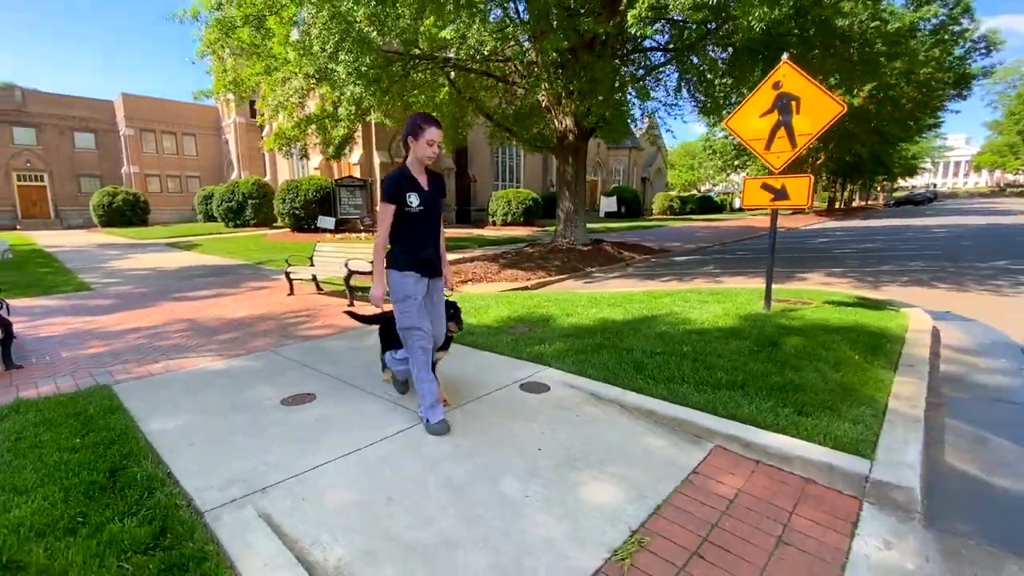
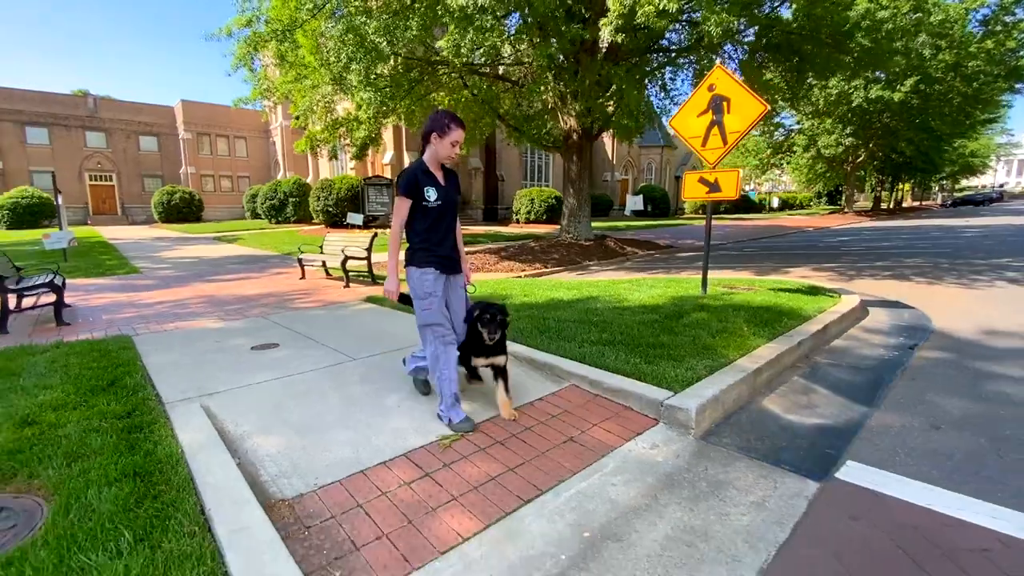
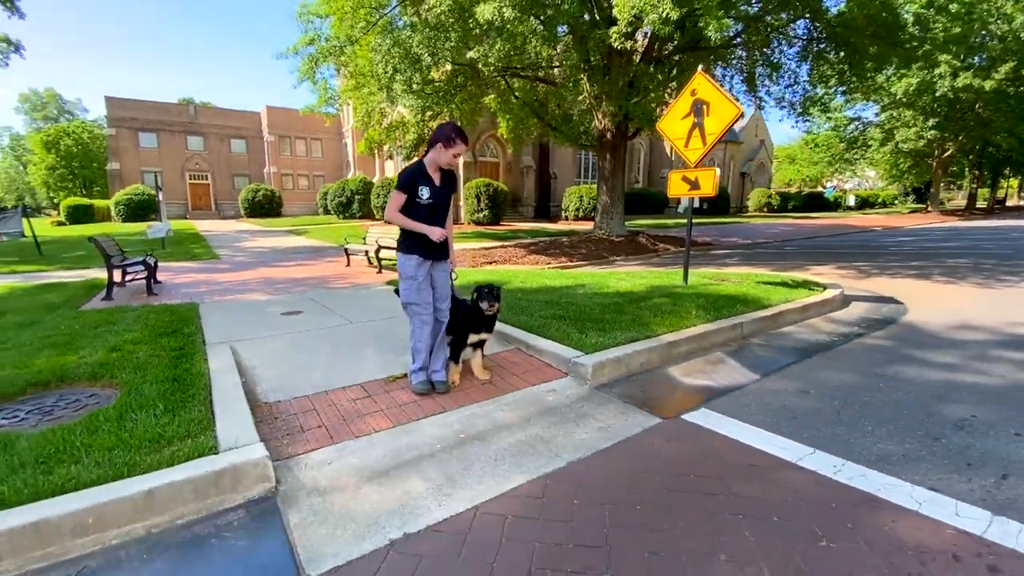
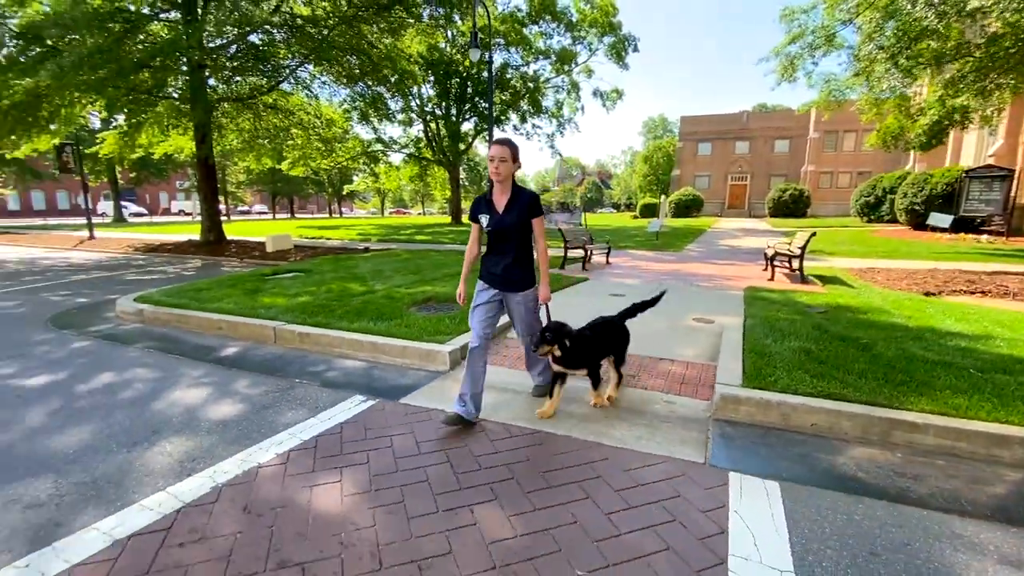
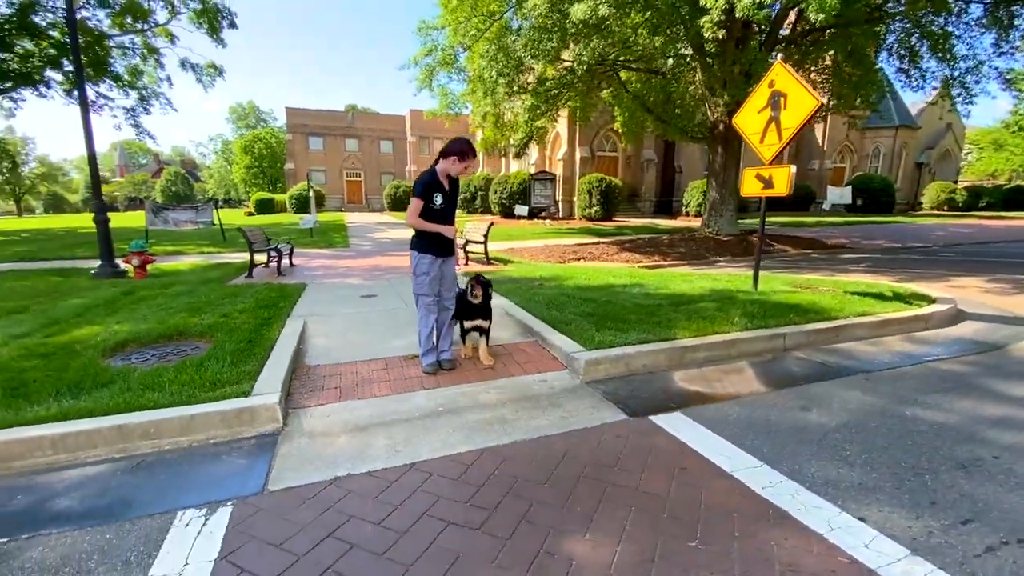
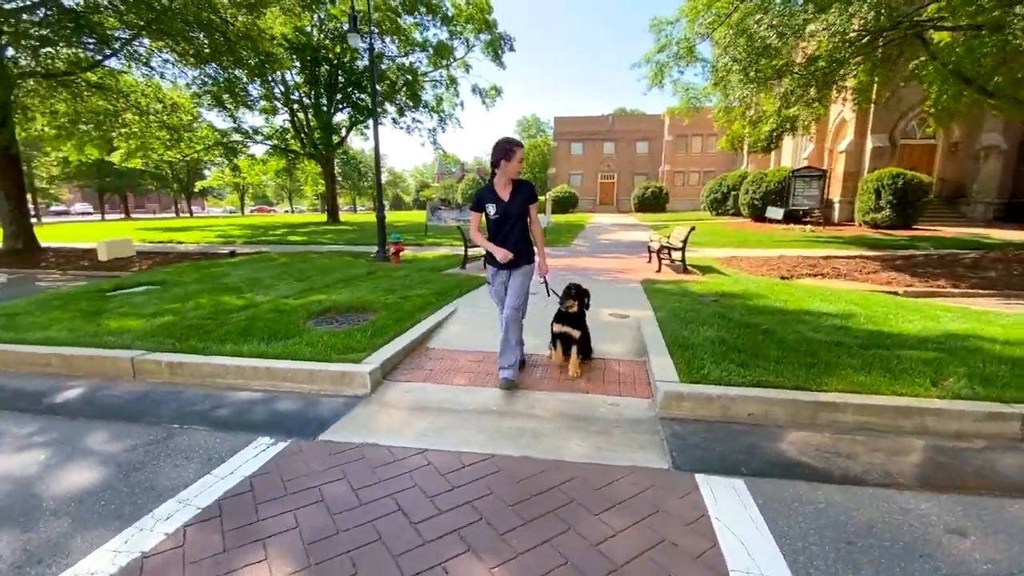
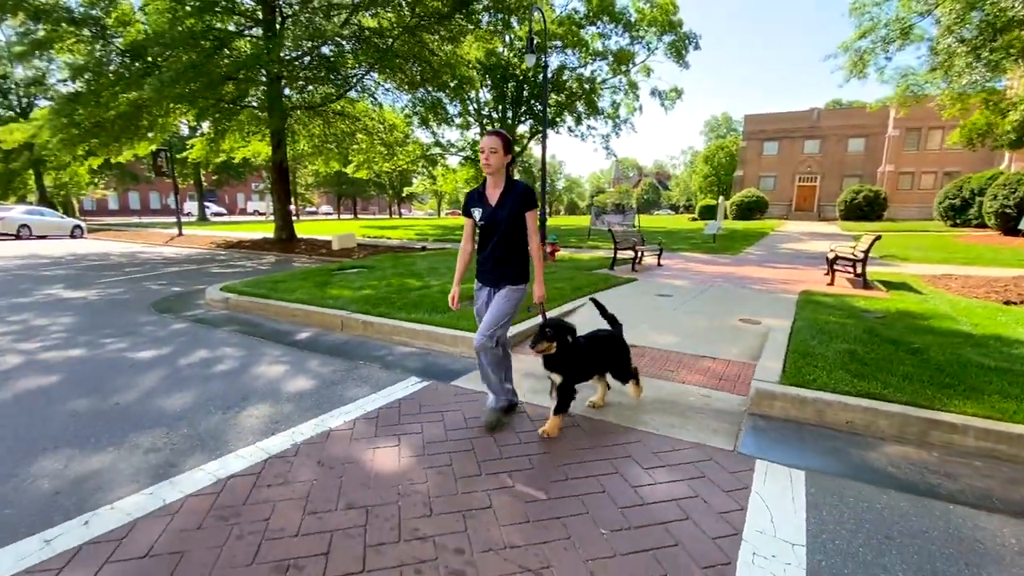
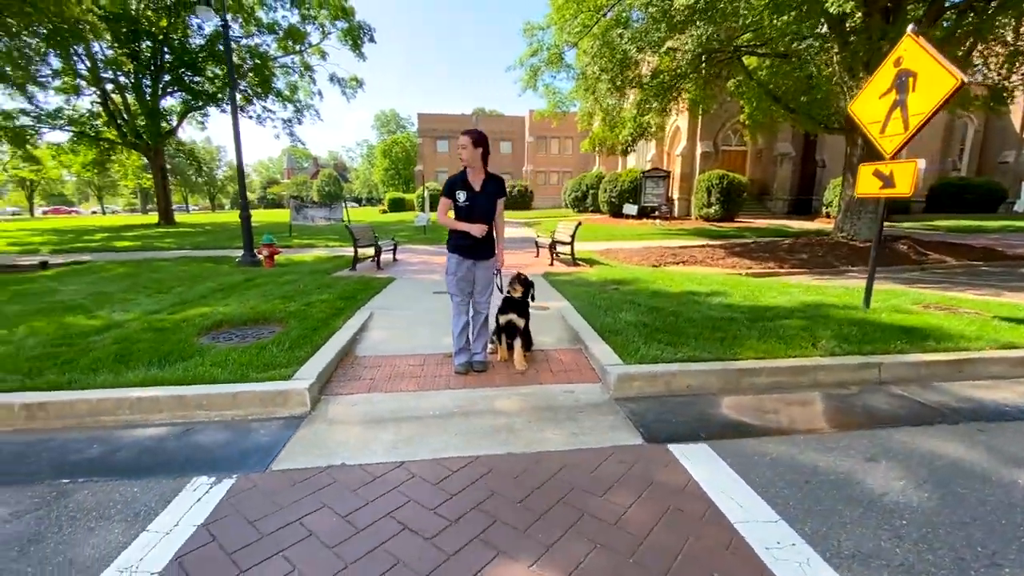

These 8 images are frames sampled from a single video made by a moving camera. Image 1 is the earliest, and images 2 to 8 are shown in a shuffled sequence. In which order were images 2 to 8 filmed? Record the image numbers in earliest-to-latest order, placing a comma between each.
2, 3, 5, 8, 6, 4, 7
